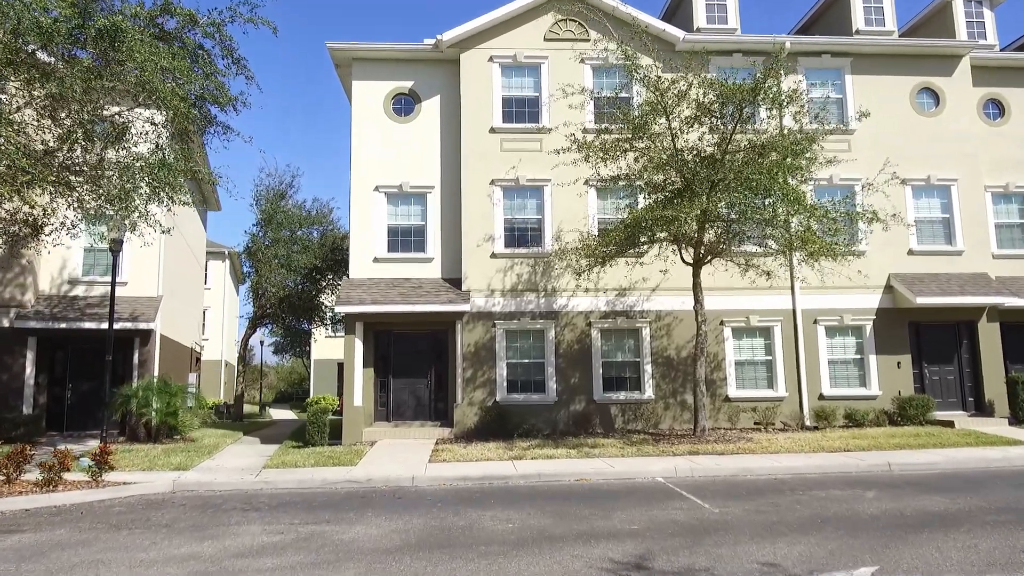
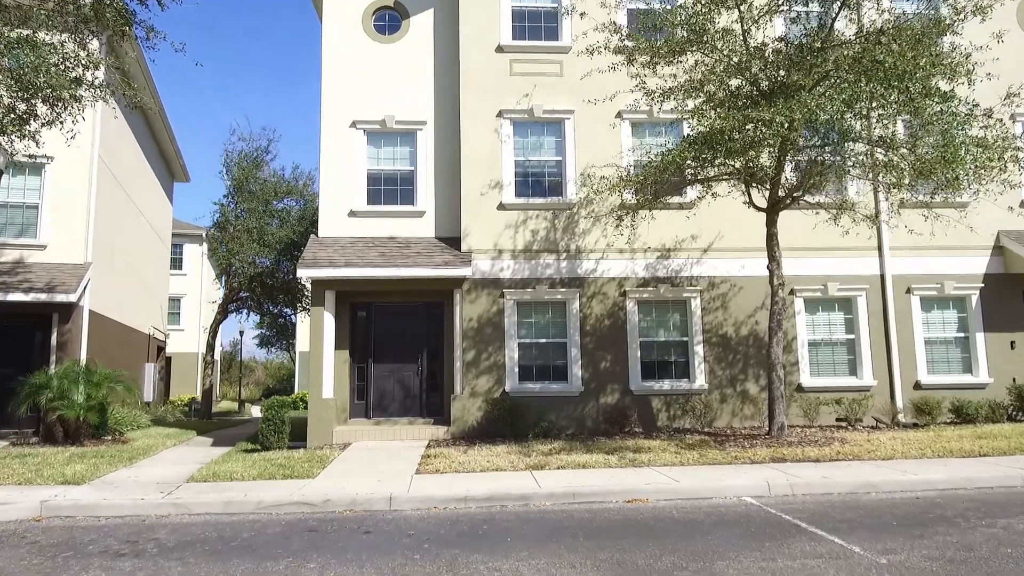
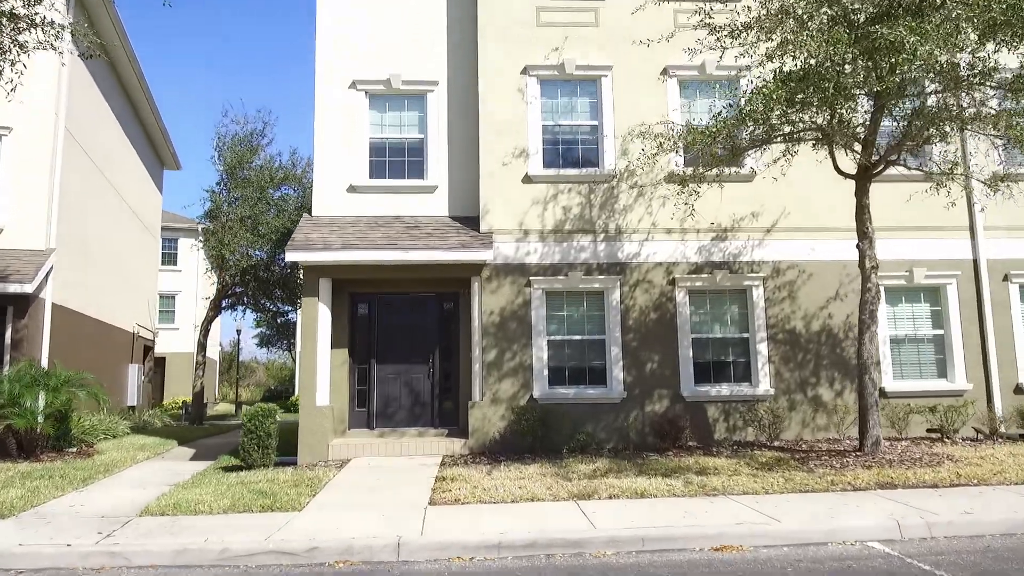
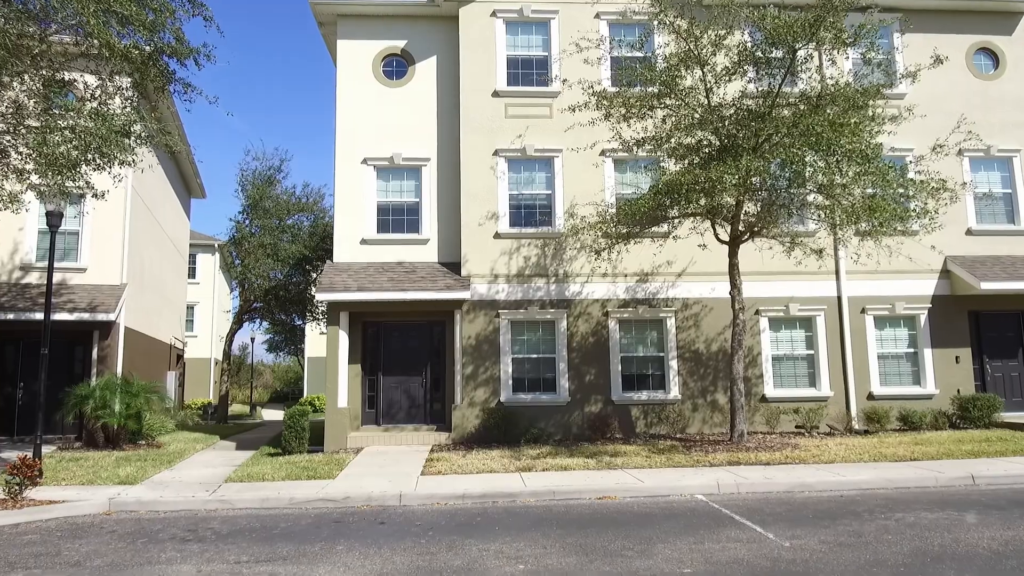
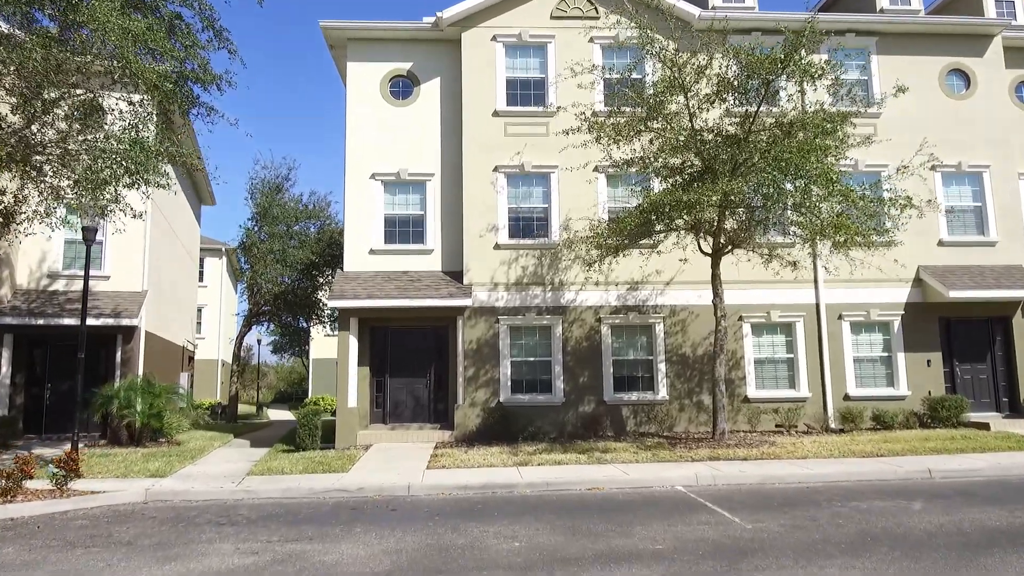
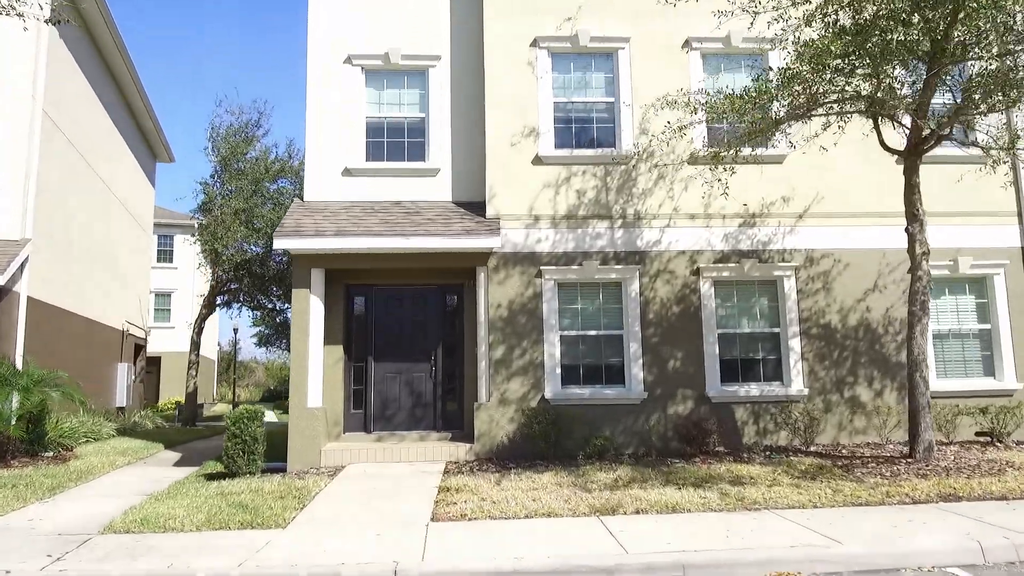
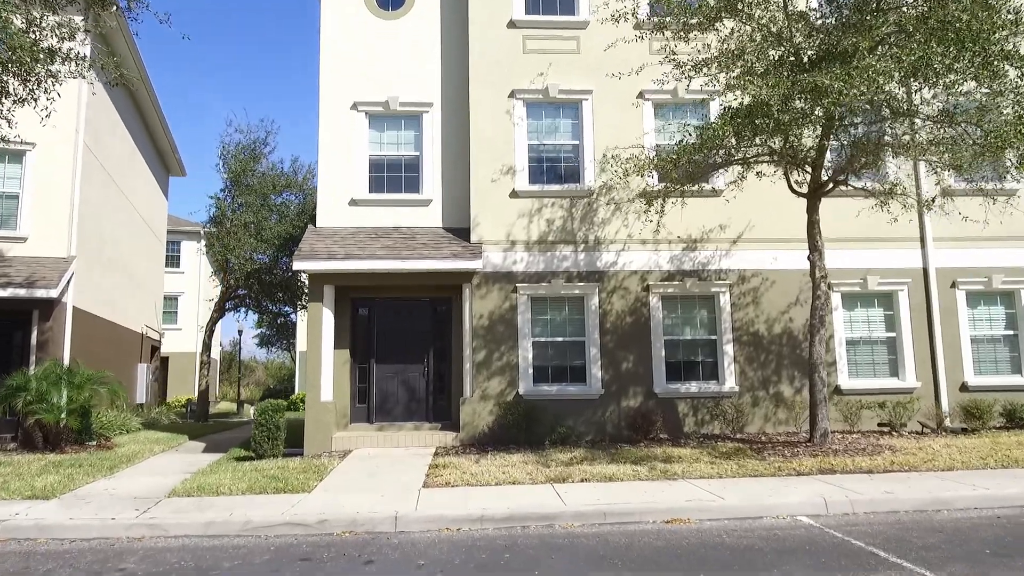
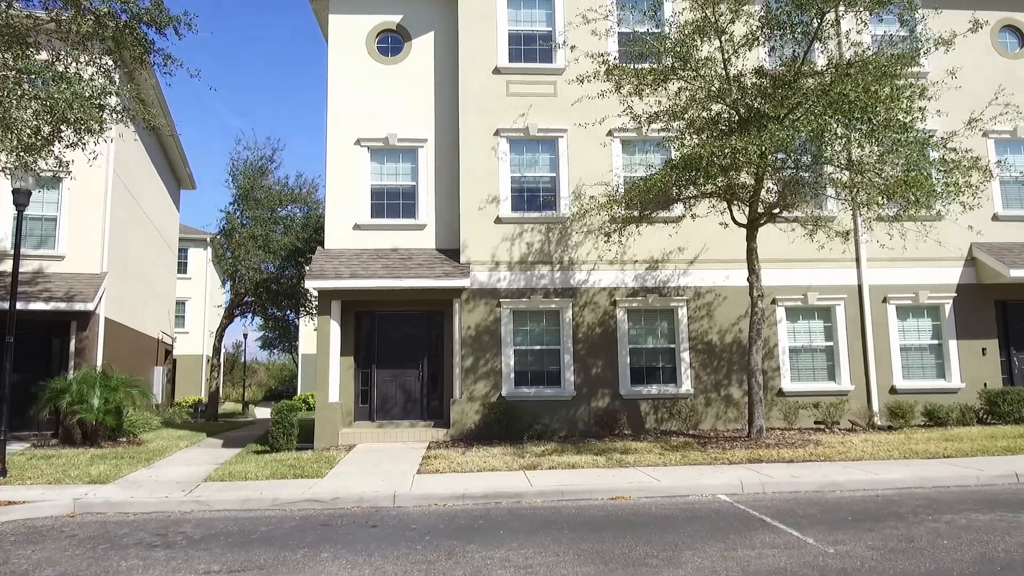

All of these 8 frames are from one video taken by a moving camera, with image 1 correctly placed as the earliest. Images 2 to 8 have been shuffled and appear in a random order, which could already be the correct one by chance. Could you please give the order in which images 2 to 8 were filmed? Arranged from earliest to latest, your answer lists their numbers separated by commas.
5, 4, 8, 2, 7, 3, 6
